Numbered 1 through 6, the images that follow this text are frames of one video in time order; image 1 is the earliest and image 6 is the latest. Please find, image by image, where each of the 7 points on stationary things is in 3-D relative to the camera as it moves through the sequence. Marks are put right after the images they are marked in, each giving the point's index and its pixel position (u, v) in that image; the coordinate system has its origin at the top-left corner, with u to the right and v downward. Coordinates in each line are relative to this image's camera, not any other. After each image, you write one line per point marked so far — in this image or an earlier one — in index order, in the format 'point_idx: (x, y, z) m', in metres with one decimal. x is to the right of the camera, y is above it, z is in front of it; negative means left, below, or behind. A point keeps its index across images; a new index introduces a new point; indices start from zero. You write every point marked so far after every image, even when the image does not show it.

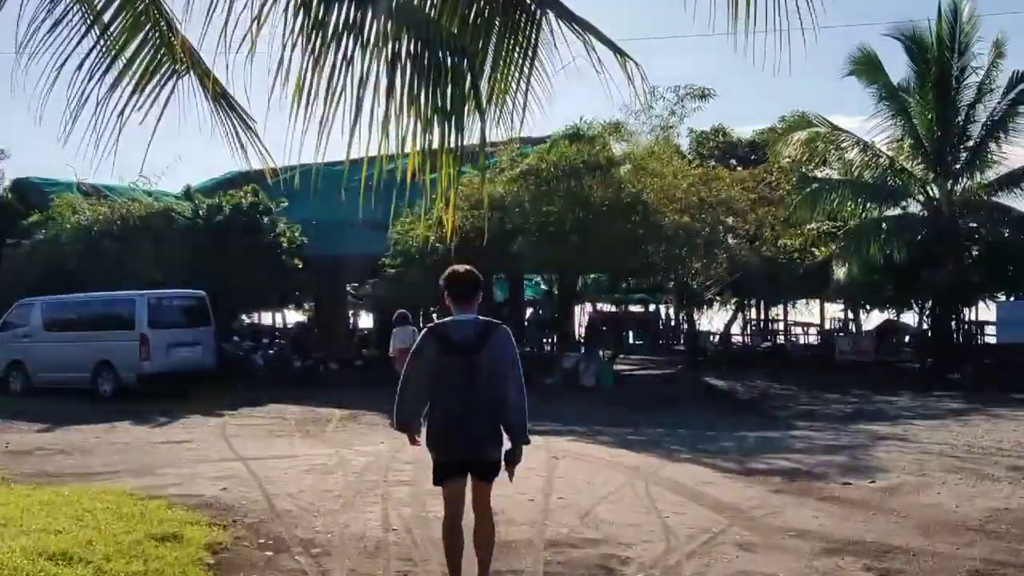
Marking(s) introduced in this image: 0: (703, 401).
0: (+3.2, -1.9, +19.7) m
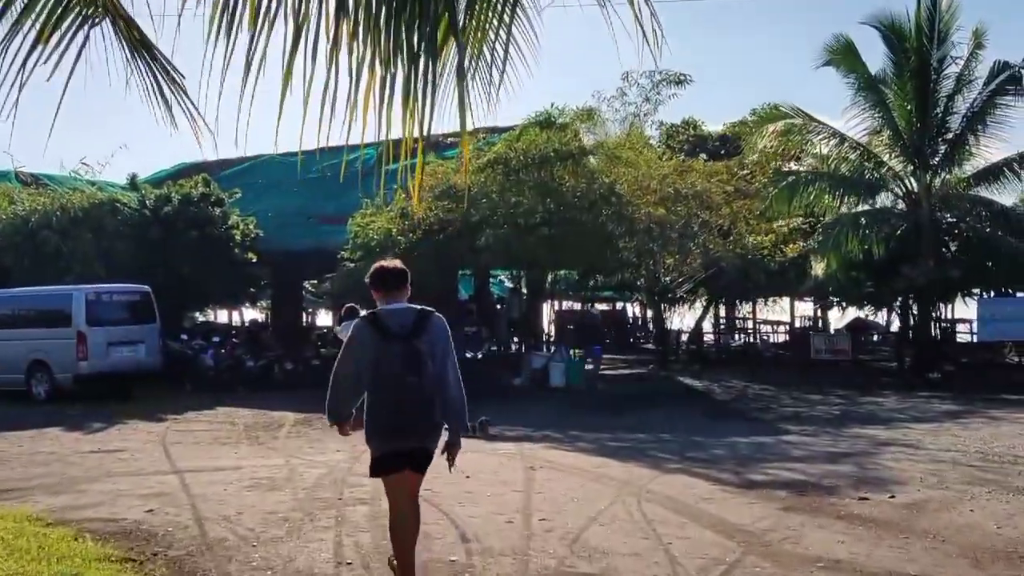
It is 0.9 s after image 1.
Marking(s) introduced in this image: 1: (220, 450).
0: (+2.7, -1.8, +18.7) m
1: (-2.9, -1.6, +11.6) m
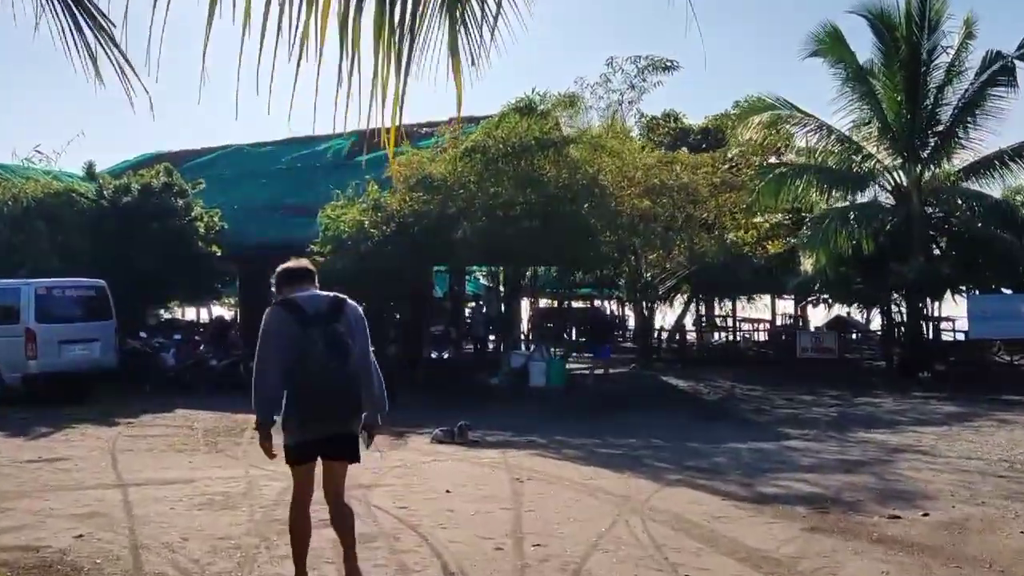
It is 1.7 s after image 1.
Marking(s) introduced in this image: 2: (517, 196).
0: (+2.4, -1.8, +17.8) m
1: (-3.1, -1.6, +10.6) m
2: (0.0, +1.5, +19.6) m
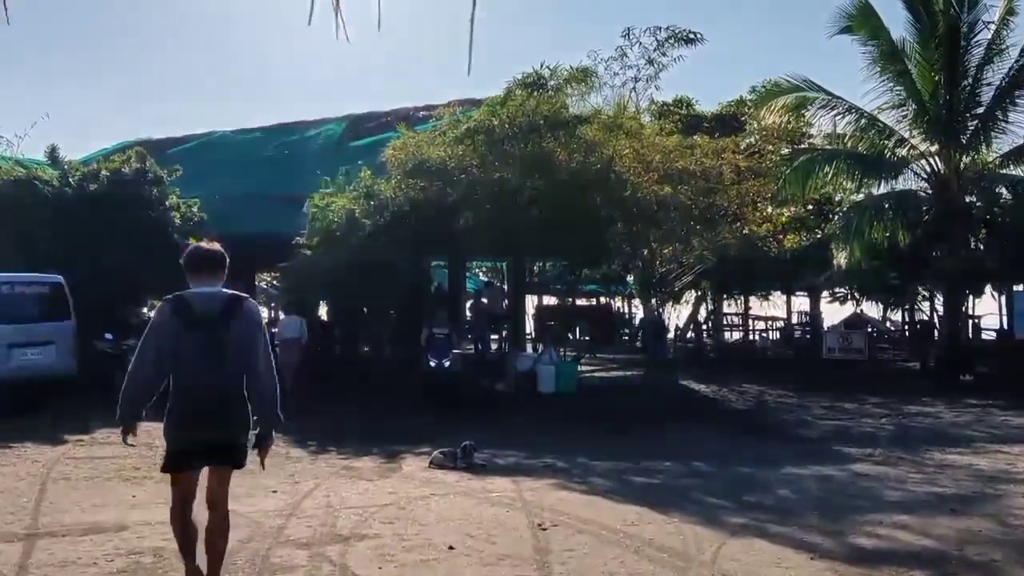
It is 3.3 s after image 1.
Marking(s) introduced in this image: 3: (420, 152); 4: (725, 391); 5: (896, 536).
0: (+2.5, -1.7, +15.9) m
1: (-3.0, -1.5, +8.7) m
2: (+0.2, +1.6, +17.7) m
3: (-1.5, +2.2, +18.5) m
4: (+3.5, -1.7, +19.2) m
5: (+2.2, -1.4, +6.7) m
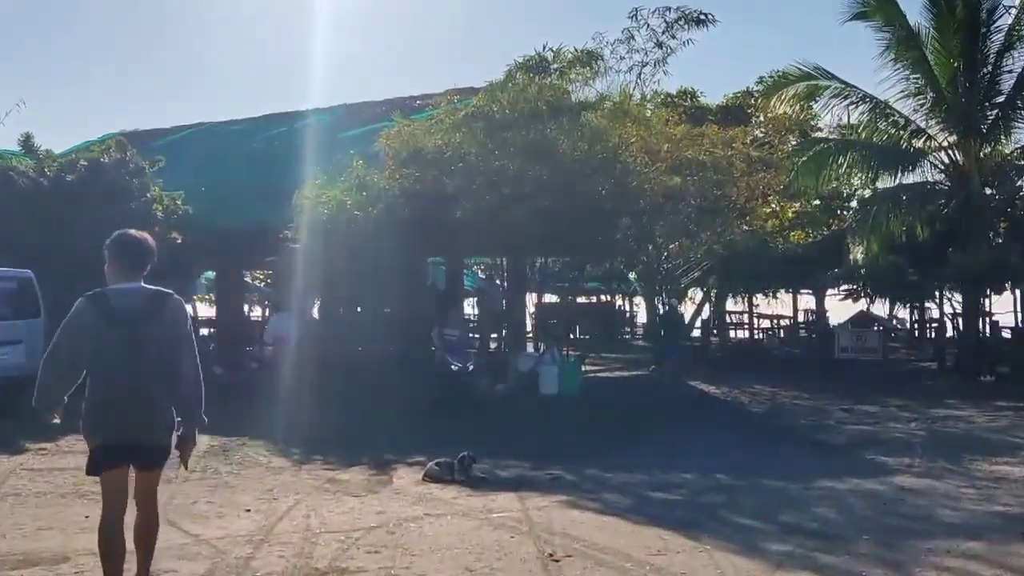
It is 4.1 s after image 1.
0: (+2.5, -1.7, +14.9) m
1: (-2.9, -1.5, +7.7) m
2: (+0.2, +1.7, +16.7) m
3: (-1.5, +2.2, +17.5) m
4: (+3.5, -1.6, +18.2) m
5: (+2.2, -1.4, +5.7) m
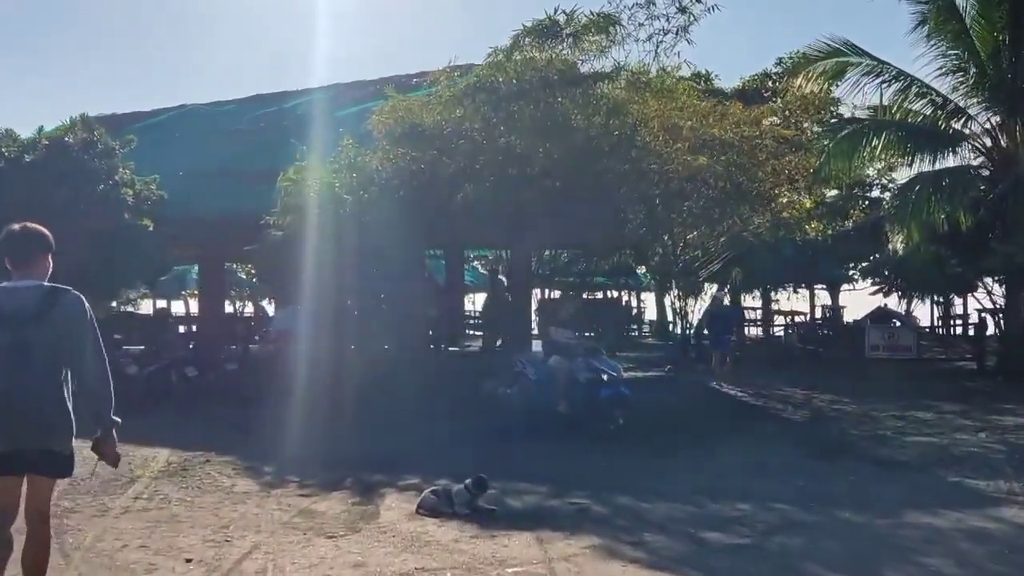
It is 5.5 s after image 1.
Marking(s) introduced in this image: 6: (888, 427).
0: (+2.6, -1.6, +13.2) m
1: (-2.8, -1.4, +5.9) m
2: (+0.3, +1.8, +15.0) m
3: (-1.4, +2.3, +15.7) m
4: (+3.6, -1.5, +16.5) m
5: (+2.3, -1.3, +4.0) m
6: (+4.1, -1.5, +12.6) m
